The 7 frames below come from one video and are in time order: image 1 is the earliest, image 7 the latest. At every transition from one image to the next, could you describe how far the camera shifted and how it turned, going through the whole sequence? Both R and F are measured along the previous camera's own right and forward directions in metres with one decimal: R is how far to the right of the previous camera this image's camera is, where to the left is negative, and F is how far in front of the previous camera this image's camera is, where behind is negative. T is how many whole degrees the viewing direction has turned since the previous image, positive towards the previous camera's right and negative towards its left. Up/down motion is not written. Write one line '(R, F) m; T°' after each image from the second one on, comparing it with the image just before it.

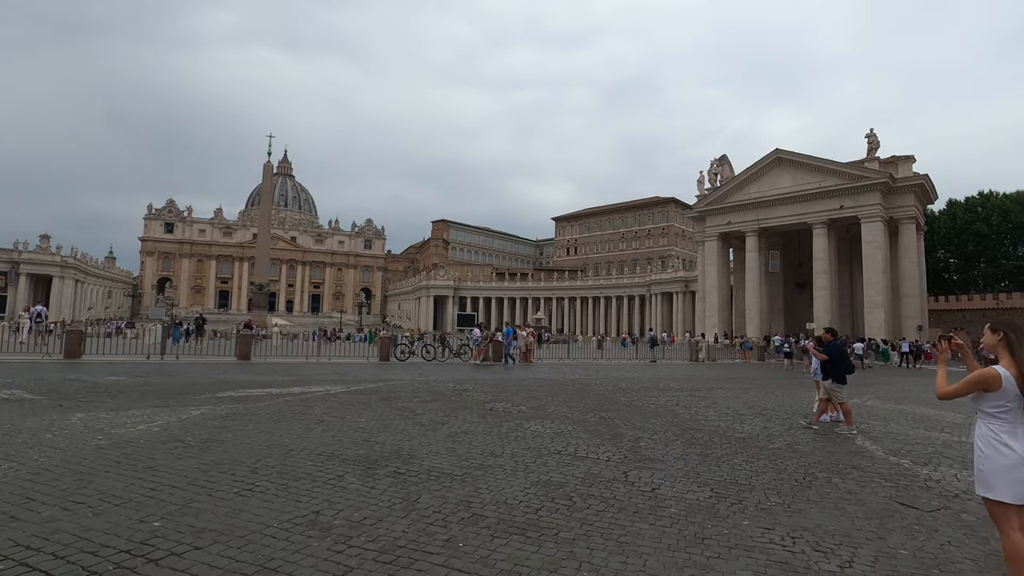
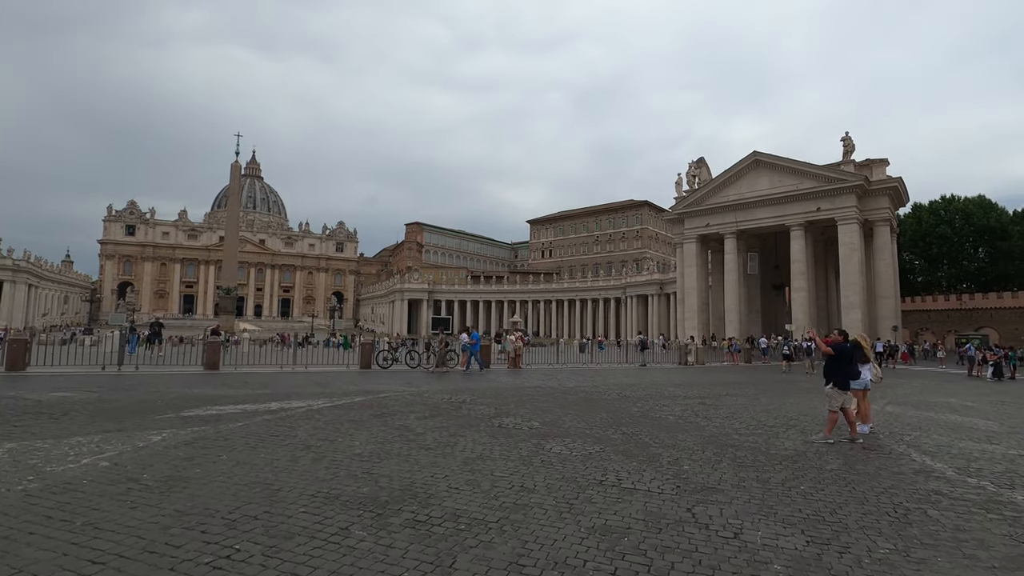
(-0.6, +1.1) m; +3°
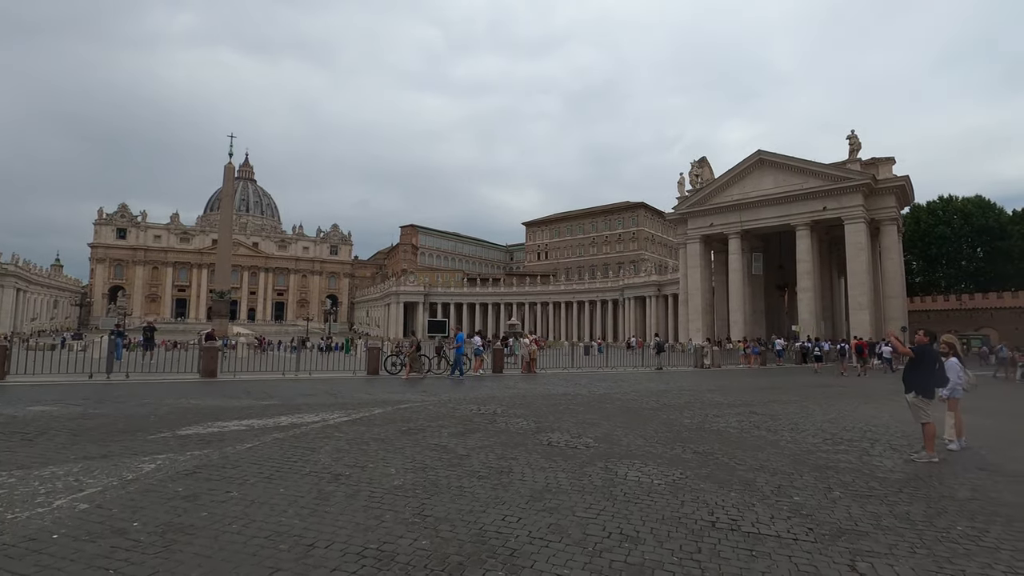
(-0.8, +1.2) m; +1°
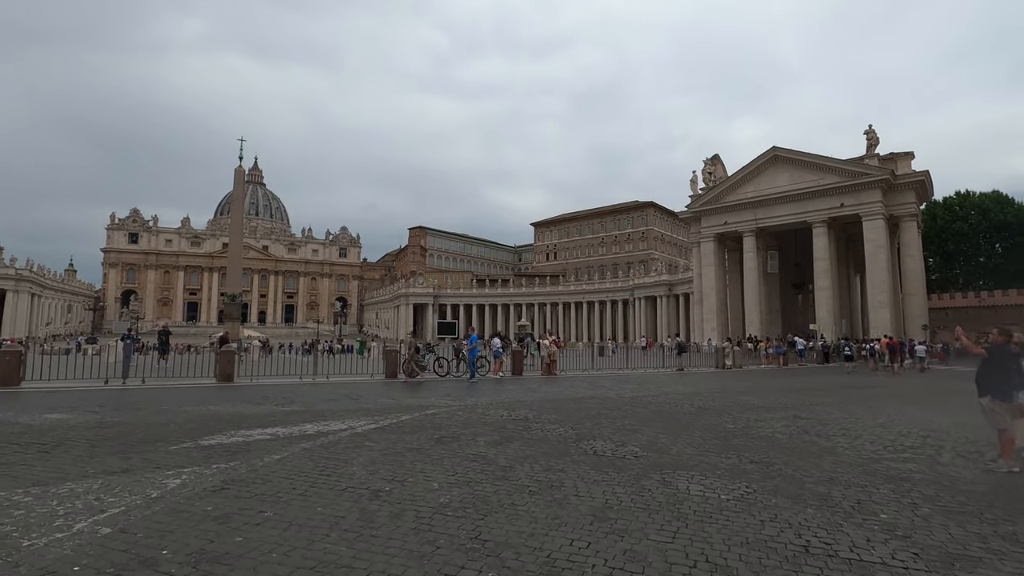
(-0.4, +0.5) m; -1°
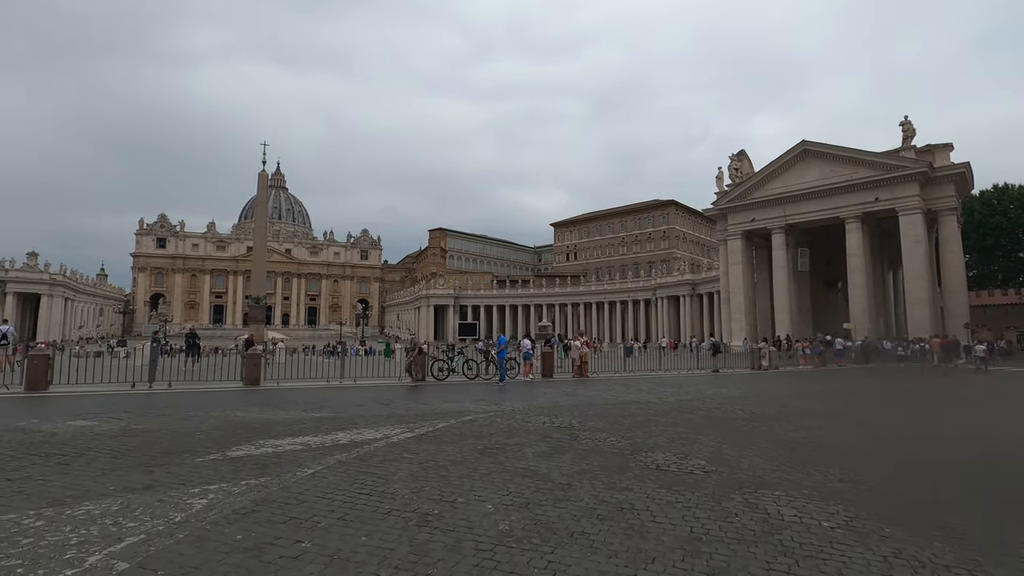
(-0.4, +0.7) m; -2°
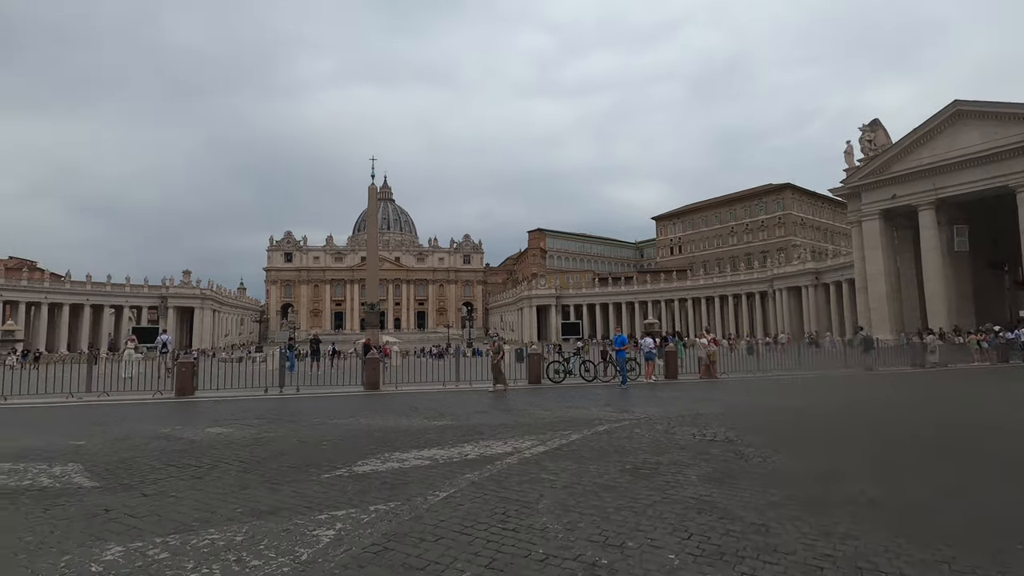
(-0.5, +1.0) m; -11°
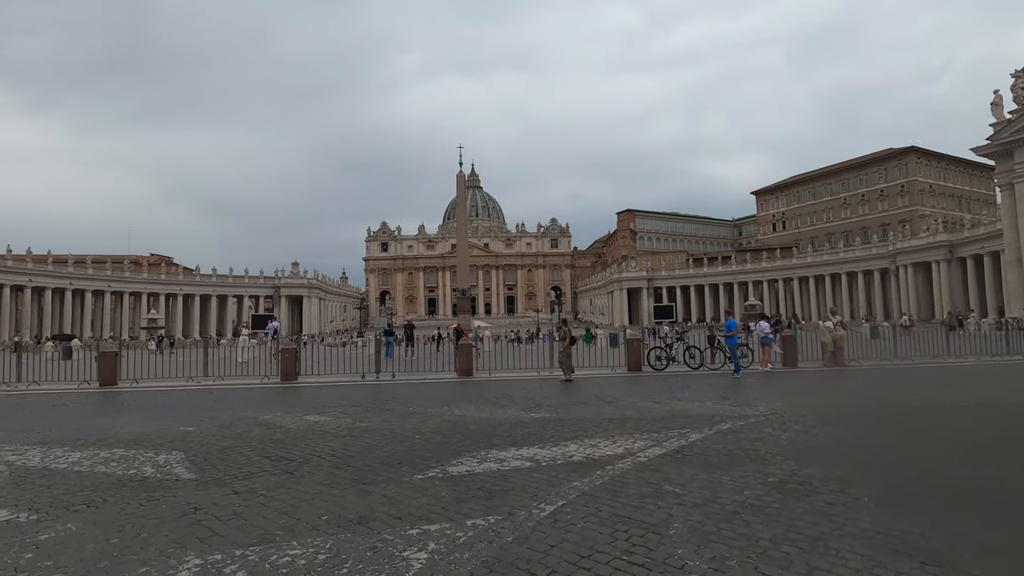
(-0.2, +0.9) m; -9°
